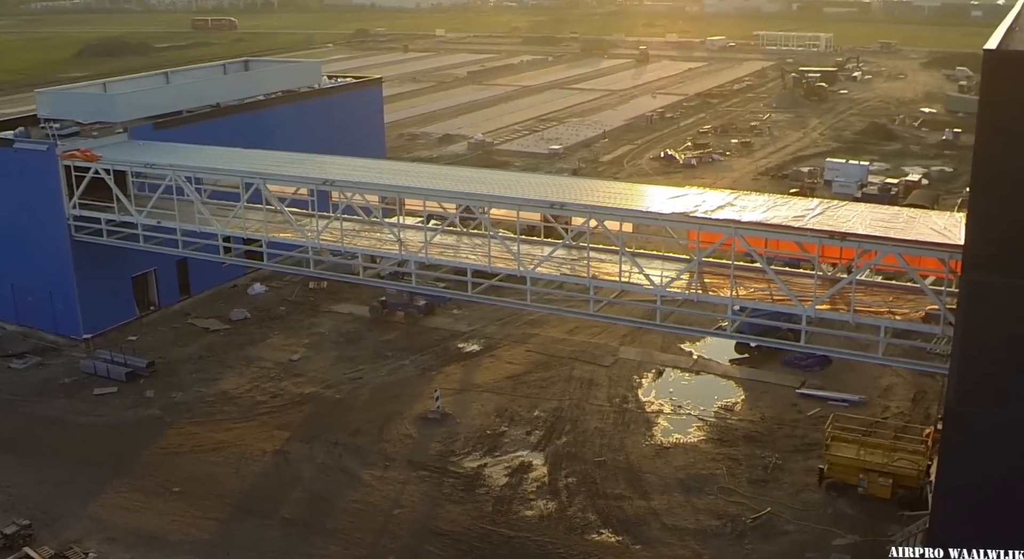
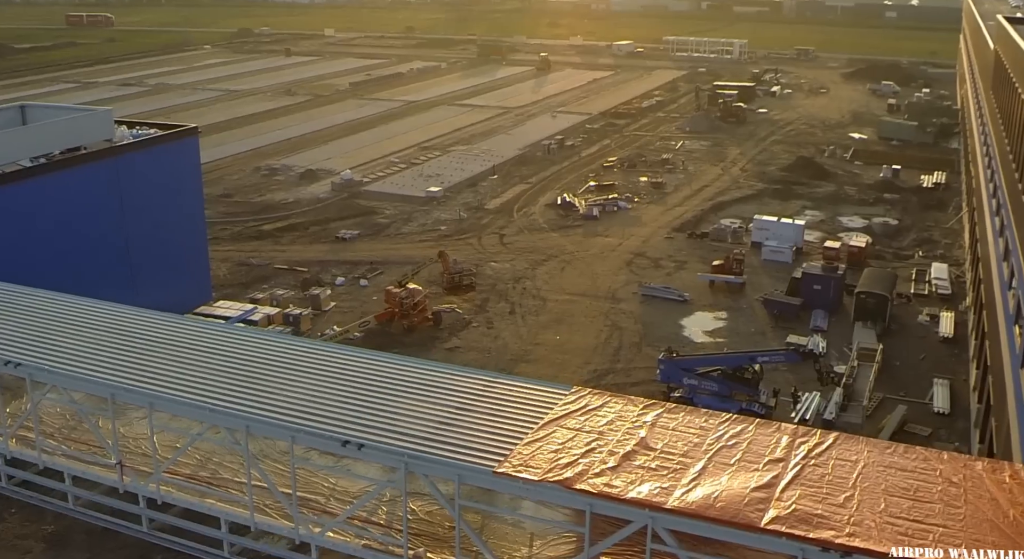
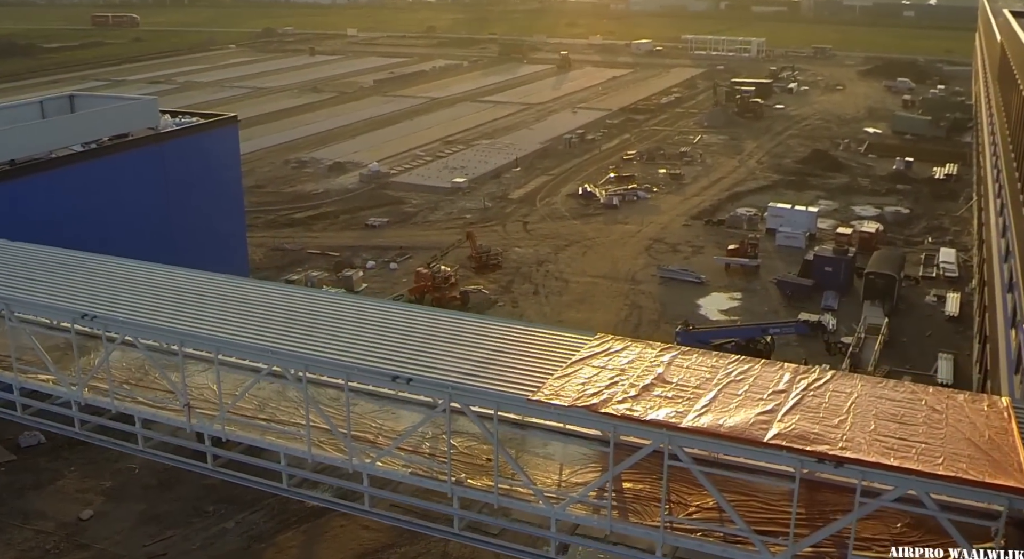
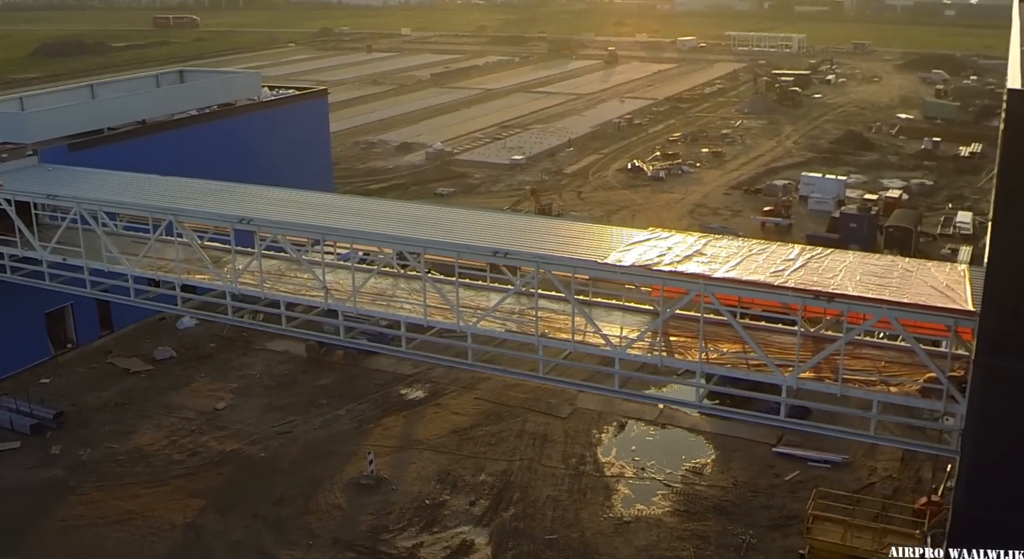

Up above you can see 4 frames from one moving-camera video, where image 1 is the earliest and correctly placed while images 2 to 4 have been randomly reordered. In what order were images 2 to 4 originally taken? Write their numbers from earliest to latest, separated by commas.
4, 3, 2
